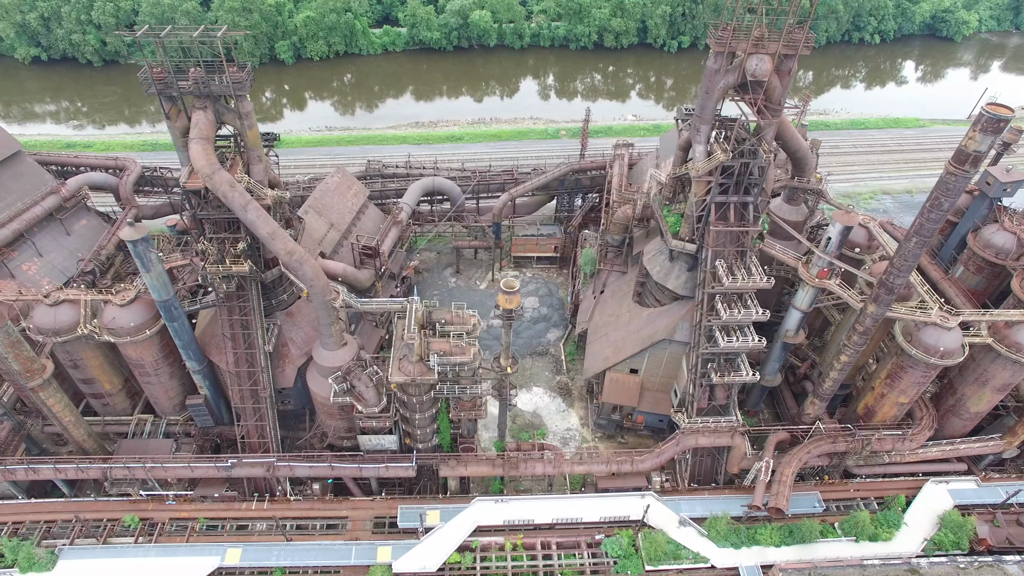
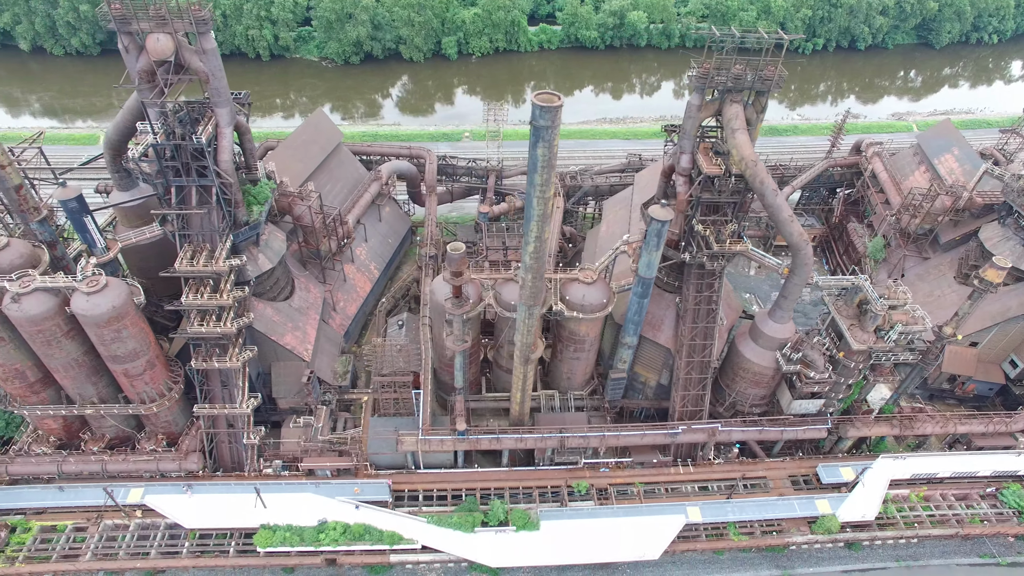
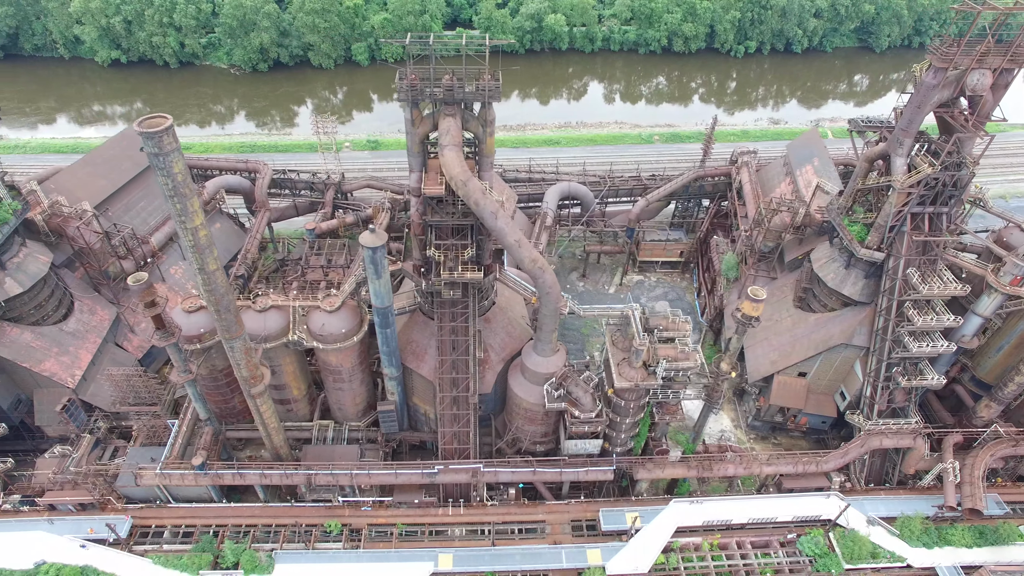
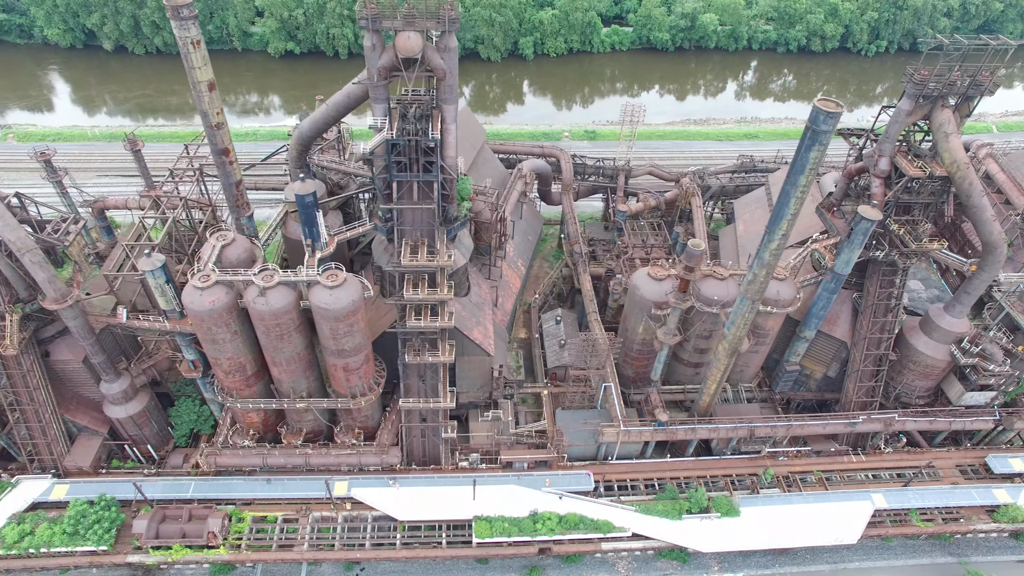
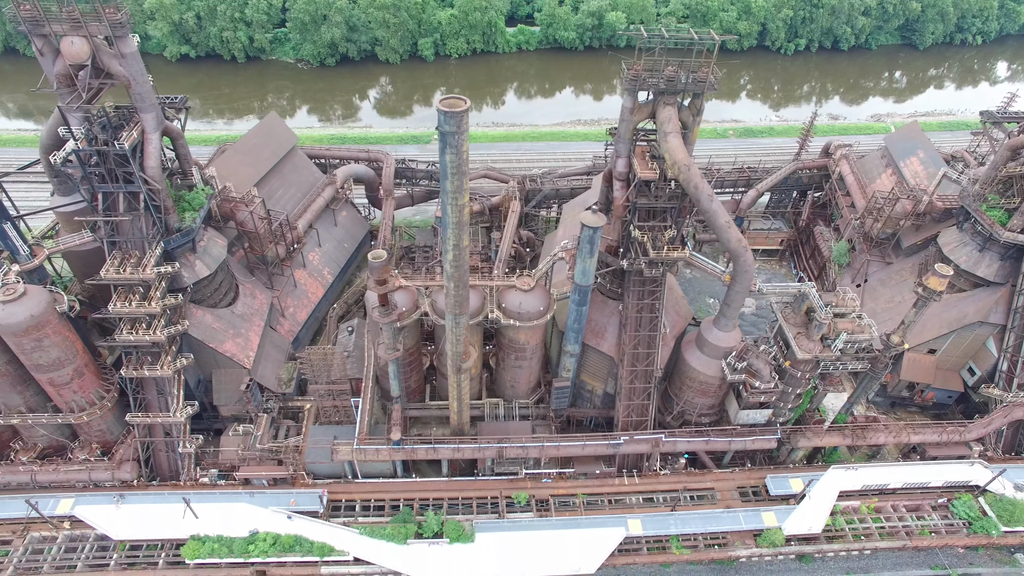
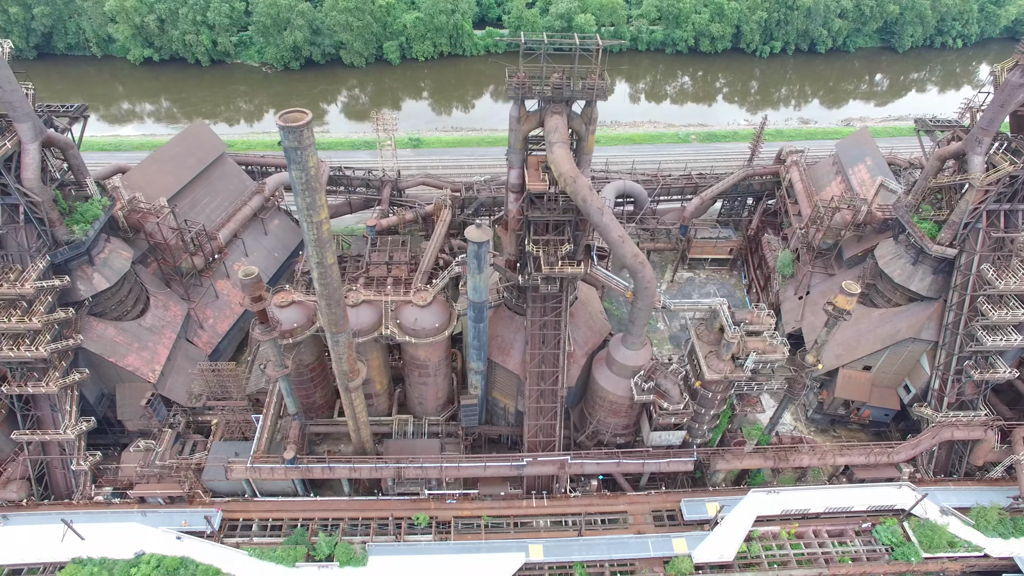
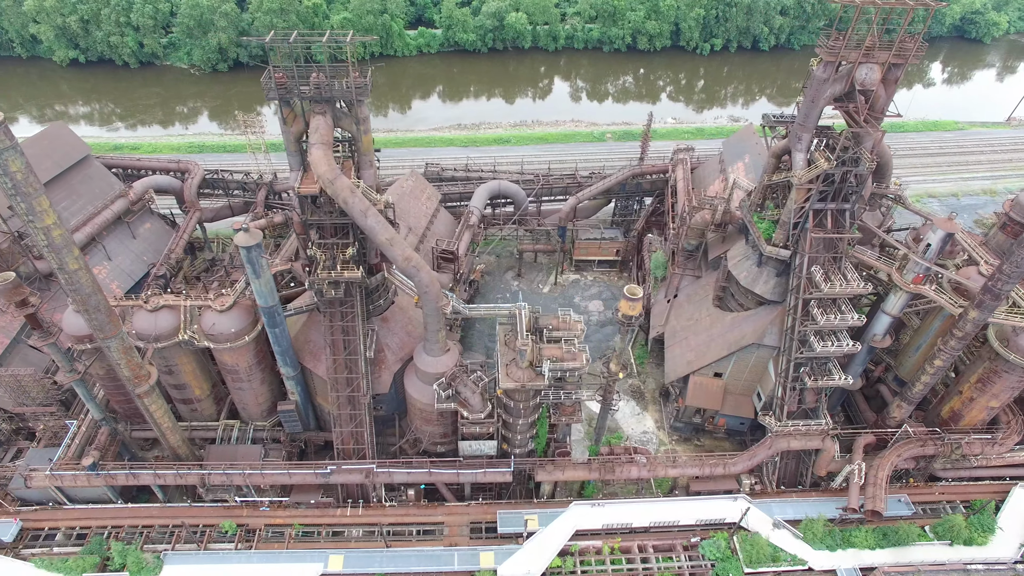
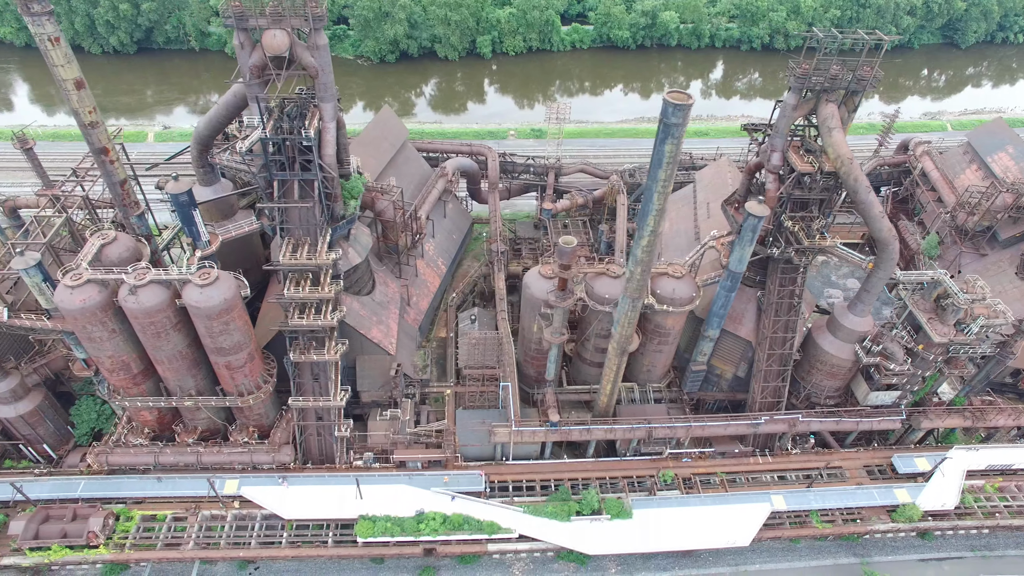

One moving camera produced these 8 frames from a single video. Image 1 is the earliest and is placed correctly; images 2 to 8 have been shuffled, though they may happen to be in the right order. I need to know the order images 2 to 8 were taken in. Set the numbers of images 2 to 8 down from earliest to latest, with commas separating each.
7, 3, 6, 5, 2, 8, 4
